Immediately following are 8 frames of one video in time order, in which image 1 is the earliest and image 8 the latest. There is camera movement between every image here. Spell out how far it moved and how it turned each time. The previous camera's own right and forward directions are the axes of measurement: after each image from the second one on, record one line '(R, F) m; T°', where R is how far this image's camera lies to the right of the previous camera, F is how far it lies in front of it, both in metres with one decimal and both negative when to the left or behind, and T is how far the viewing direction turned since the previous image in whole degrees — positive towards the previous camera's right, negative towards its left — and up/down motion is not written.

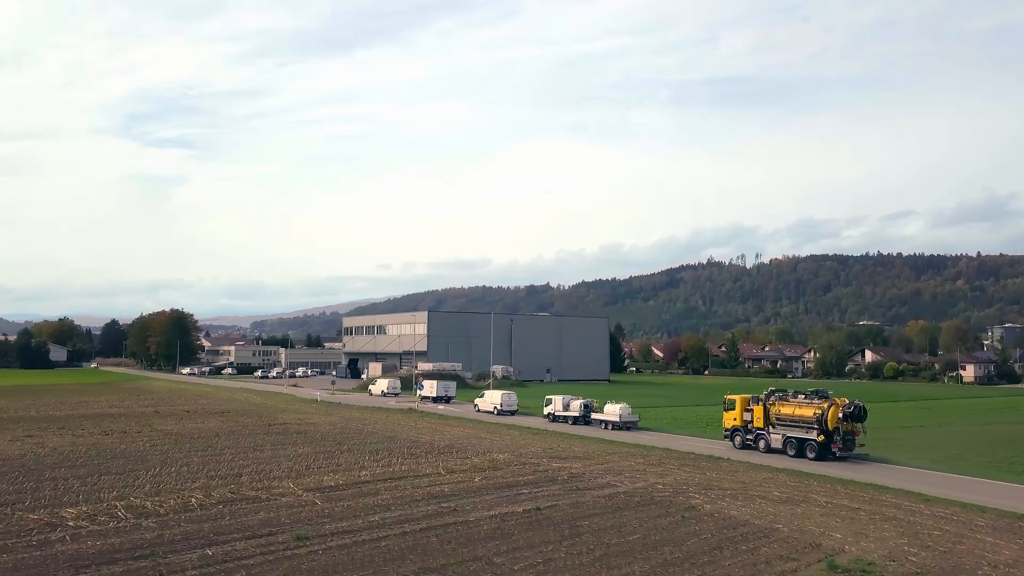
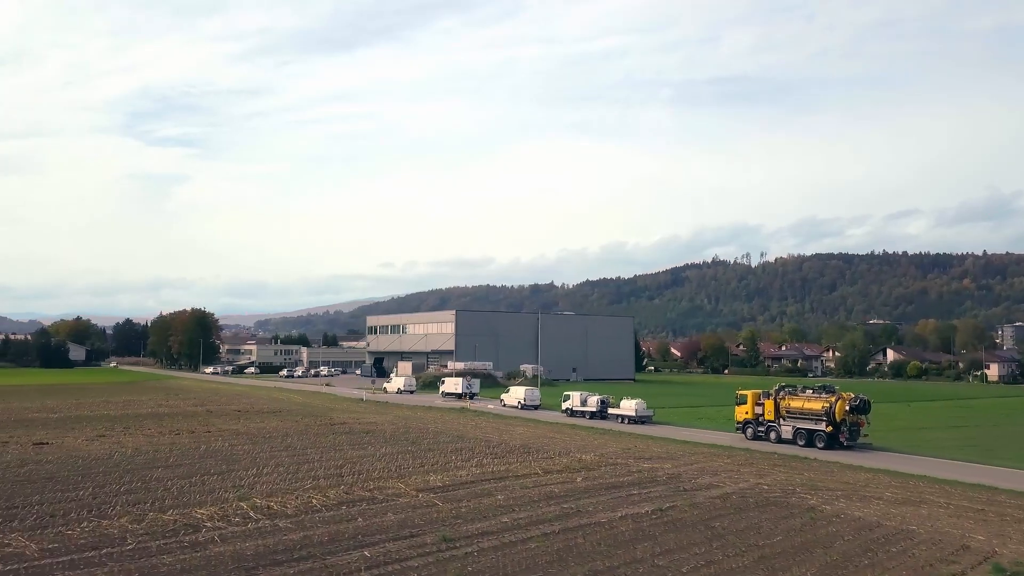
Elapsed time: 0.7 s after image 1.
(-2.7, +0.1) m; 0°
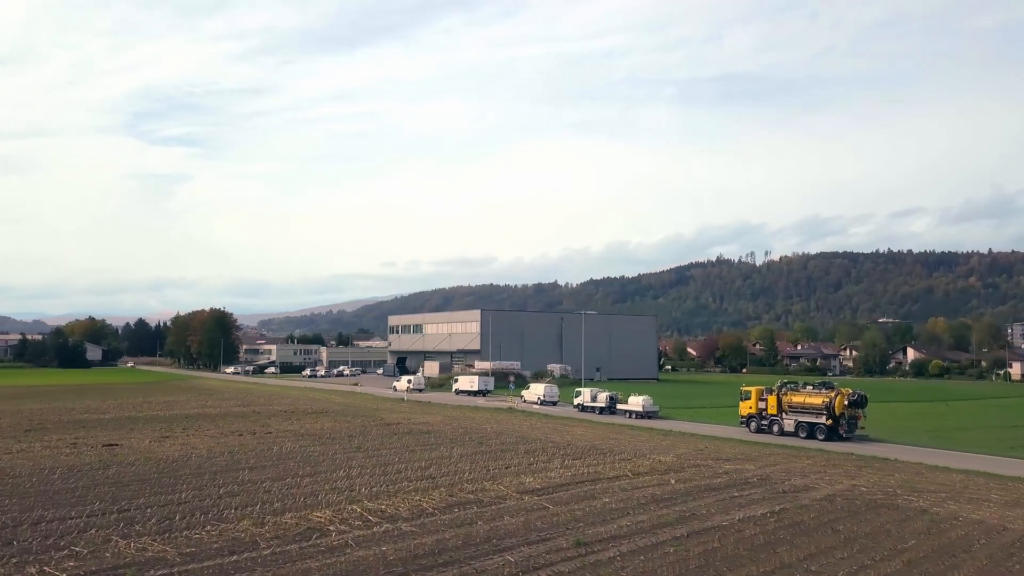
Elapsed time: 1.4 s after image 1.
(-2.4, +0.2) m; 0°
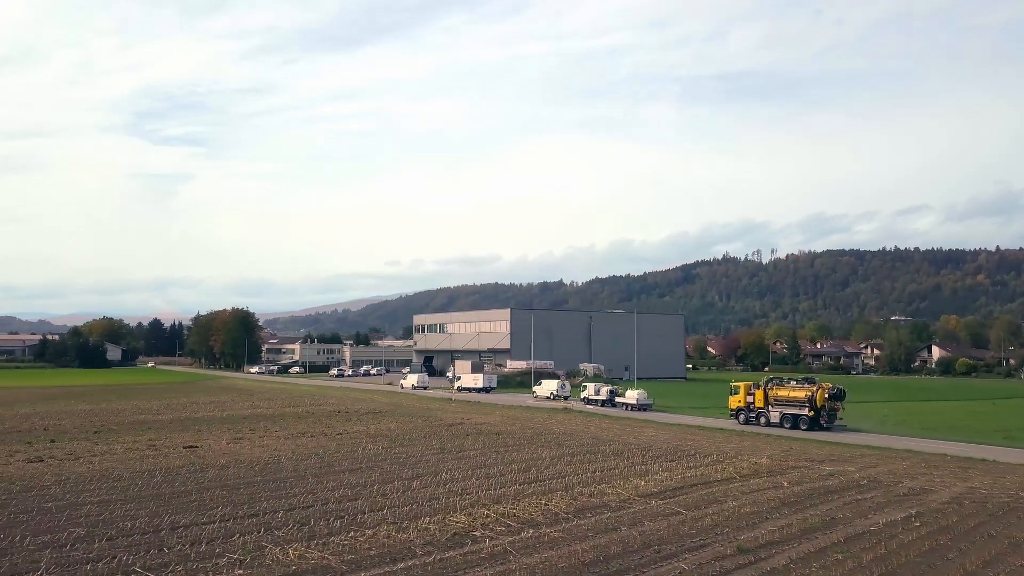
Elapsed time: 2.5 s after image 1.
(-2.8, +0.4) m; 0°
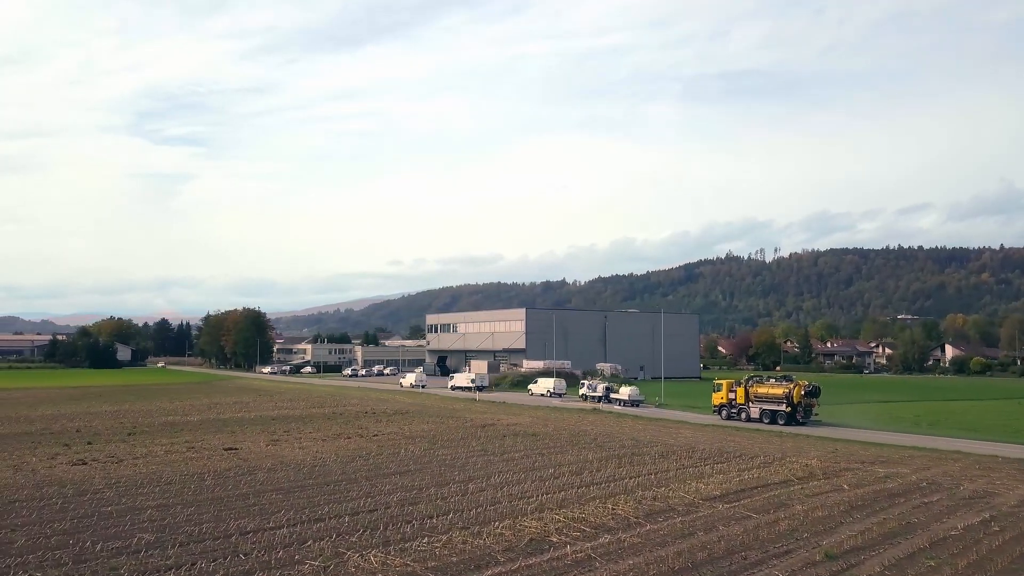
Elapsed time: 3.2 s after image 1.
(-1.4, +0.3) m; 0°
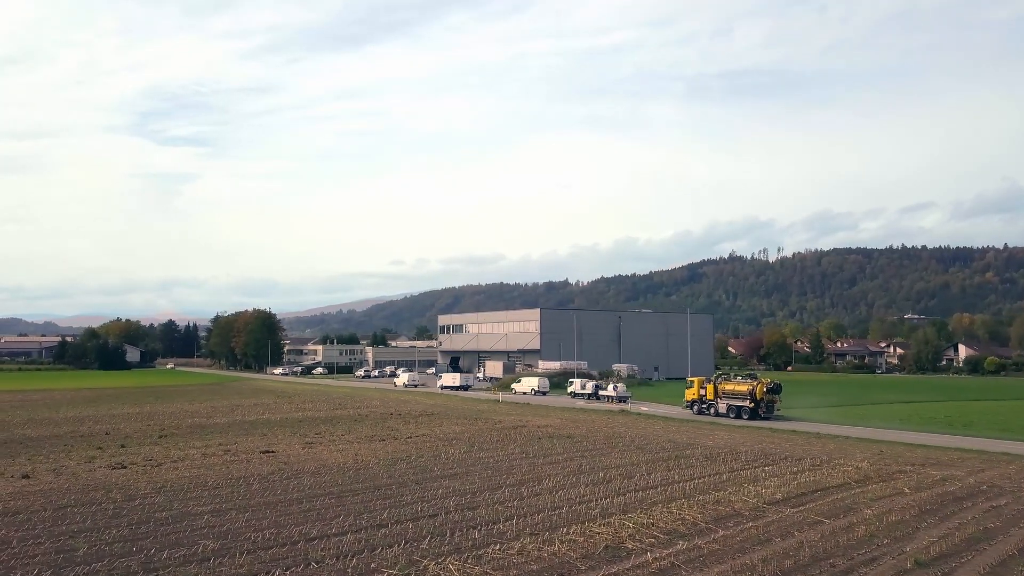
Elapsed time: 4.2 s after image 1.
(-1.3, +0.4) m; 0°
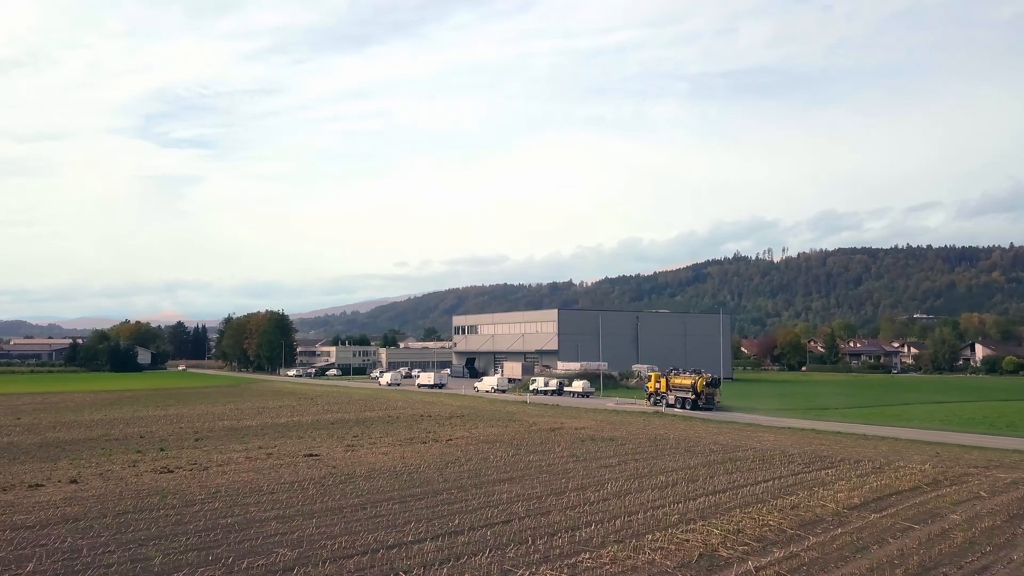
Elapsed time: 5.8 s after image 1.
(-1.5, +0.5) m; 0°
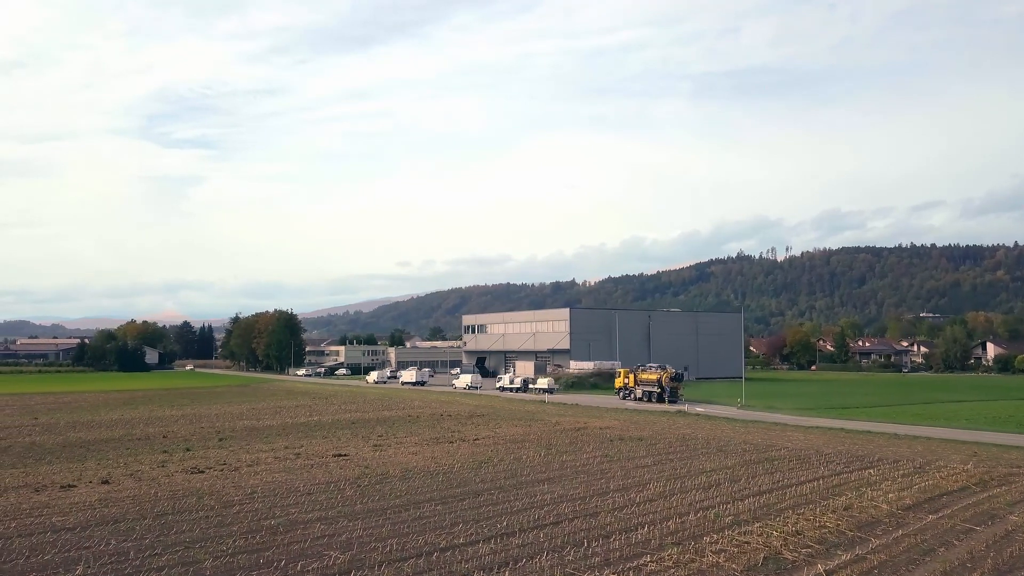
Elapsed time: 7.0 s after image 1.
(-1.0, +0.4) m; 0°
